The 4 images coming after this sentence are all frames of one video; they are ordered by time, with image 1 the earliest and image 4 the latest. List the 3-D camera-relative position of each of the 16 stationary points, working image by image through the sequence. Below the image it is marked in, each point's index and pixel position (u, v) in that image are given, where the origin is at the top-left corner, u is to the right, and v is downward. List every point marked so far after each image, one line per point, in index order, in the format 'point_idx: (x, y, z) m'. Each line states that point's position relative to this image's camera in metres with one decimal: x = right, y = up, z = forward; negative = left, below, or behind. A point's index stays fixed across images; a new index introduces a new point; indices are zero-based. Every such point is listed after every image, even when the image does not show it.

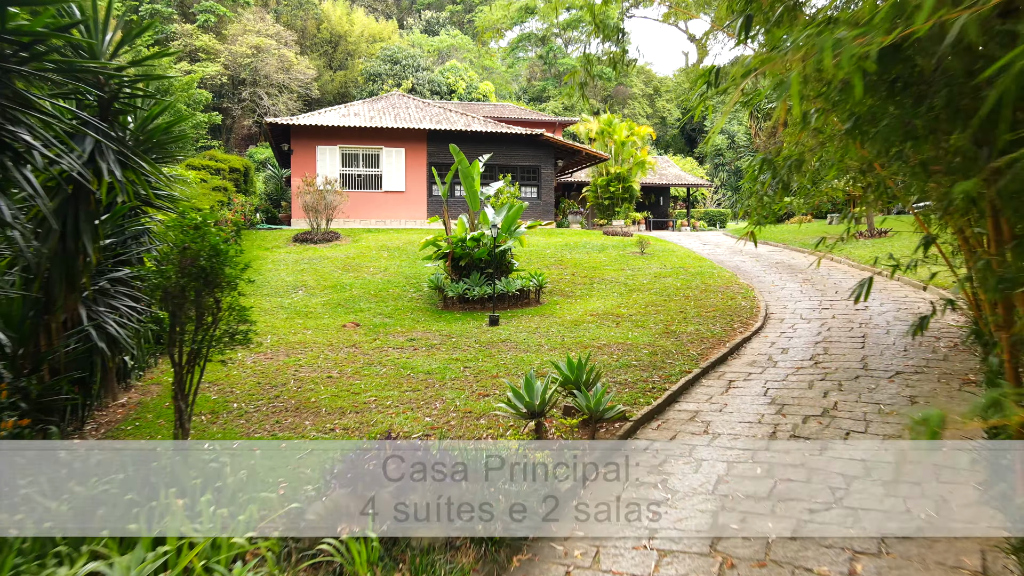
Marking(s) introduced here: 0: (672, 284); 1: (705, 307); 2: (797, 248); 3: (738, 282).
0: (+2.4, +0.1, +10.6) m
1: (+2.5, -0.3, +9.1) m
2: (+5.7, +0.8, +14.1) m
3: (+3.4, +0.1, +10.5) m
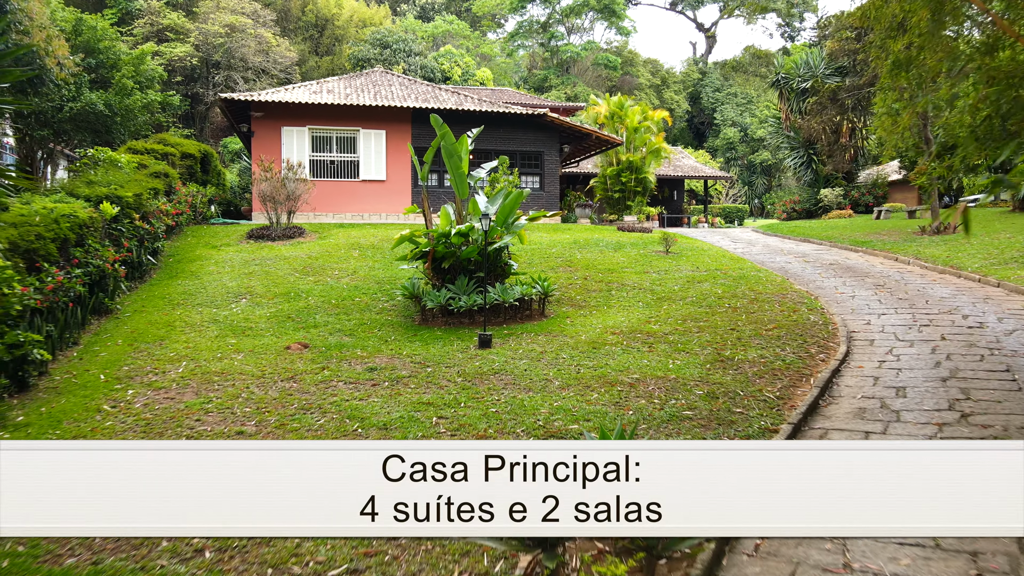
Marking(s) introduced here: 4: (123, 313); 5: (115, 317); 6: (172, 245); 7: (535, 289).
0: (+2.4, 0.0, +8.5) m
1: (+2.5, -0.4, +7.0) m
2: (+5.7, +0.7, +11.9) m
3: (+3.4, 0.0, +8.4) m
4: (-4.4, -0.3, +7.9) m
5: (-4.4, -0.3, +7.7) m
6: (-5.1, +0.6, +10.5) m
7: (+0.3, 0.0, +8.1) m
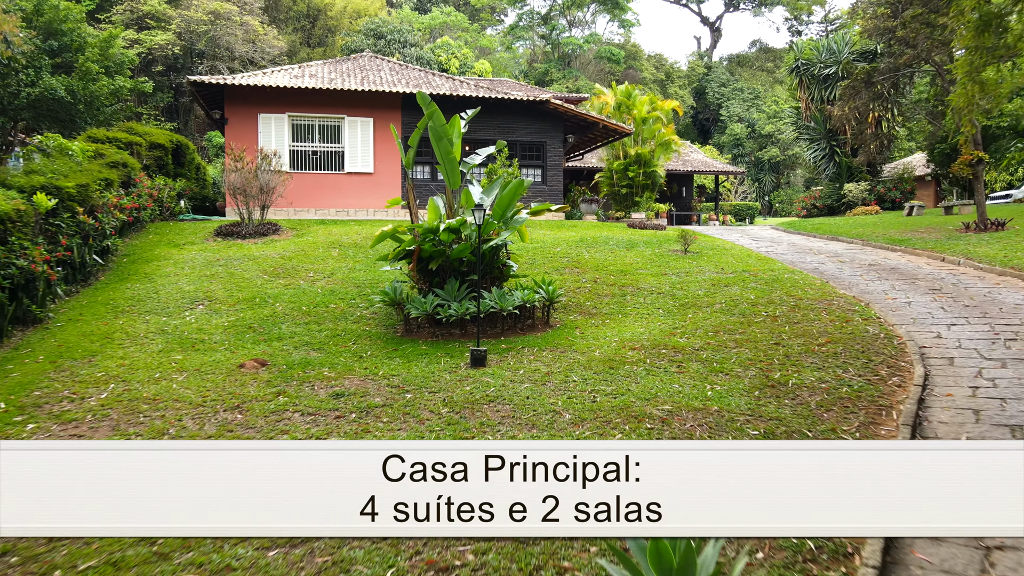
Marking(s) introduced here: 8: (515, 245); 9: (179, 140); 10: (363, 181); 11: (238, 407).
0: (+2.4, -0.1, +7.3) m
1: (+2.5, -0.4, +5.8) m
2: (+5.7, +0.7, +10.7) m
3: (+3.4, -0.1, +7.2) m
4: (-4.4, -0.3, +6.7) m
5: (-4.4, -0.4, +6.6) m
6: (-5.1, +0.6, +9.3) m
7: (+0.3, -0.1, +7.0) m
8: (0.0, +0.6, +10.4) m
9: (-6.5, +2.9, +13.7) m
10: (-4.1, +2.9, +19.6) m
11: (-1.9, -0.8, +4.9) m
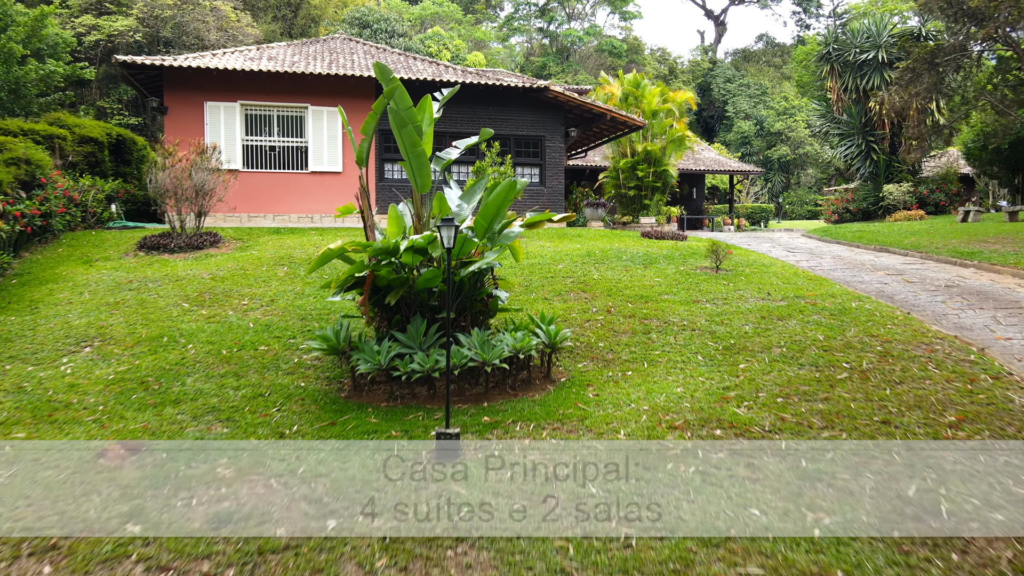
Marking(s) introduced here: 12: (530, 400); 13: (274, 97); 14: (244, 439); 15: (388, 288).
0: (+2.3, -0.4, +5.5) m
1: (+2.4, -0.7, +4.0) m
2: (+5.6, +0.4, +8.9) m
3: (+3.3, -0.4, +5.4) m
4: (-4.5, -0.6, +4.9) m
5: (-4.5, -0.7, +4.8) m
6: (-5.2, +0.3, +7.5) m
7: (+0.2, -0.3, +5.2) m
8: (-0.1, +0.3, +8.6) m
9: (-6.6, +2.6, +11.9) m
10: (-4.2, +2.7, +17.7) m
11: (-2.0, -1.1, +3.1) m
12: (+0.1, -0.7, +4.9) m
13: (-5.6, +4.6, +17.2) m
14: (-1.6, -0.9, +4.2) m
15: (-0.9, 0.0, +5.1) m
